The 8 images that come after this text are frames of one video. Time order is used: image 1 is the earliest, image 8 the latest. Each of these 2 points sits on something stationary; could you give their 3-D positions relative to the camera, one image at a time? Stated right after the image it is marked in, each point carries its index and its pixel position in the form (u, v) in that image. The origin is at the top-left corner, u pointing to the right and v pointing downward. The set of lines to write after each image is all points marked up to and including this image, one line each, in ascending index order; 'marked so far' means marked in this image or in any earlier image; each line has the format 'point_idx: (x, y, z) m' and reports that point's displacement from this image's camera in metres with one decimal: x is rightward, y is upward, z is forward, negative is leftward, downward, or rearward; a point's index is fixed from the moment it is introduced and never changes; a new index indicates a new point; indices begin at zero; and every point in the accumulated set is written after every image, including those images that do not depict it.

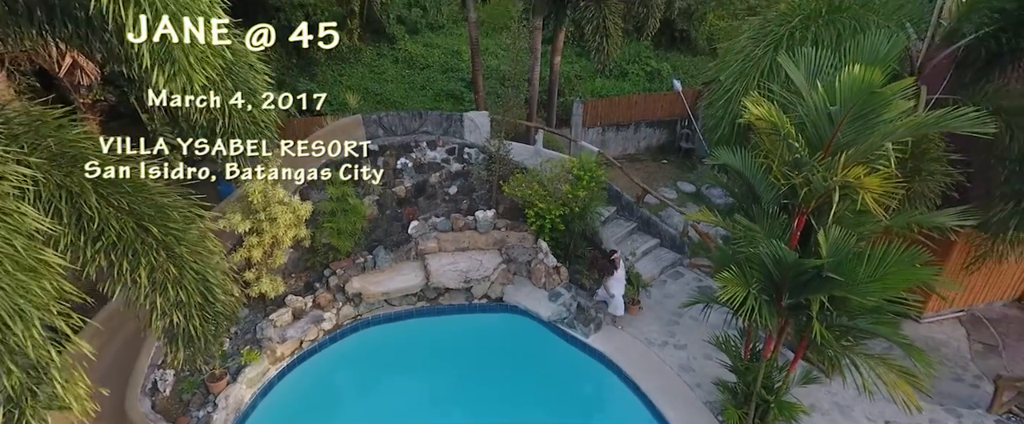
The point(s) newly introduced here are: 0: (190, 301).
0: (-2.4, -0.7, +3.9) m
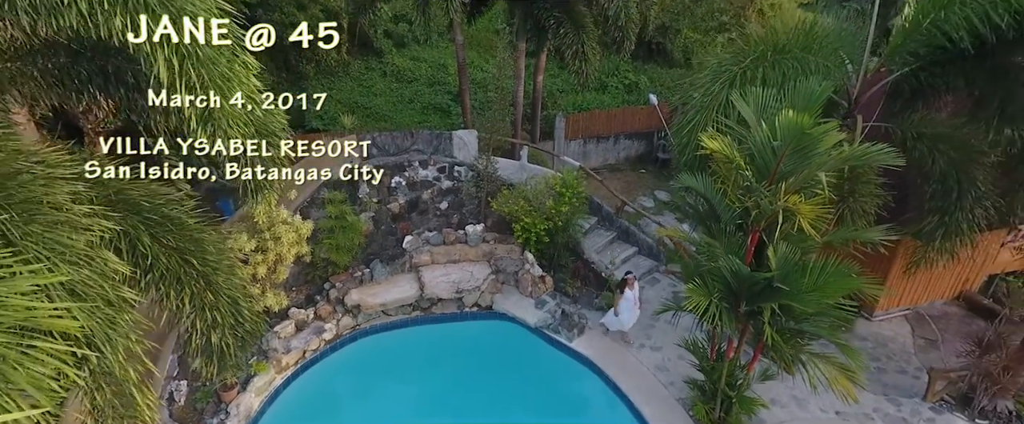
0: (-2.5, -1.0, +4.4) m
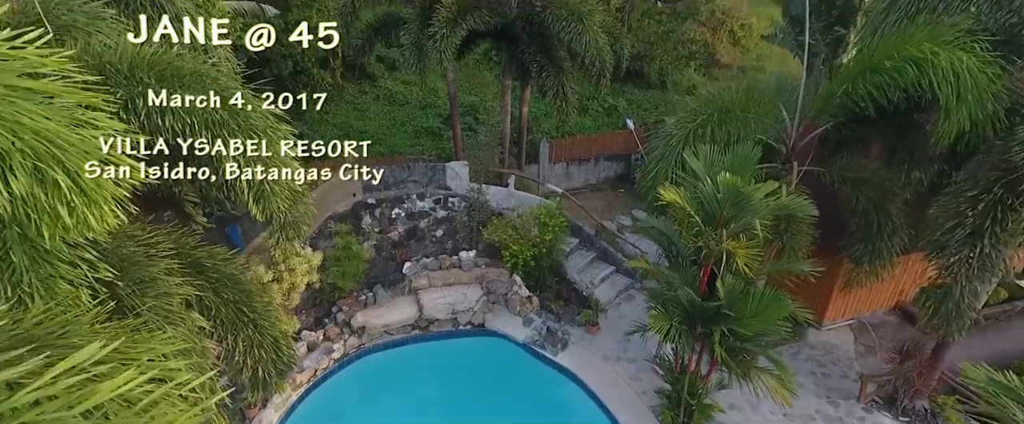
0: (-2.6, -1.5, +5.4) m
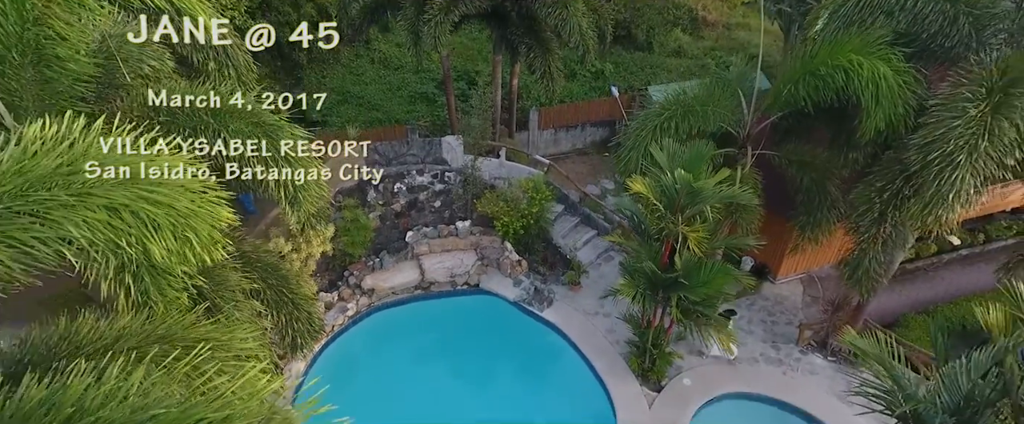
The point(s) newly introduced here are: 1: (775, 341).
0: (-2.7, -1.5, +6.7) m
1: (+5.1, -2.5, +10.0) m
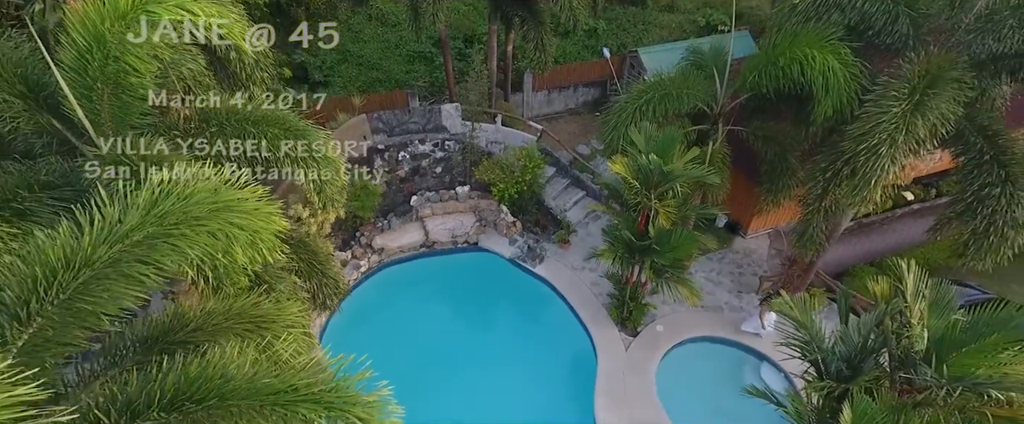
0: (-2.8, -1.2, +8.0) m
1: (+5.1, -1.8, +11.4) m
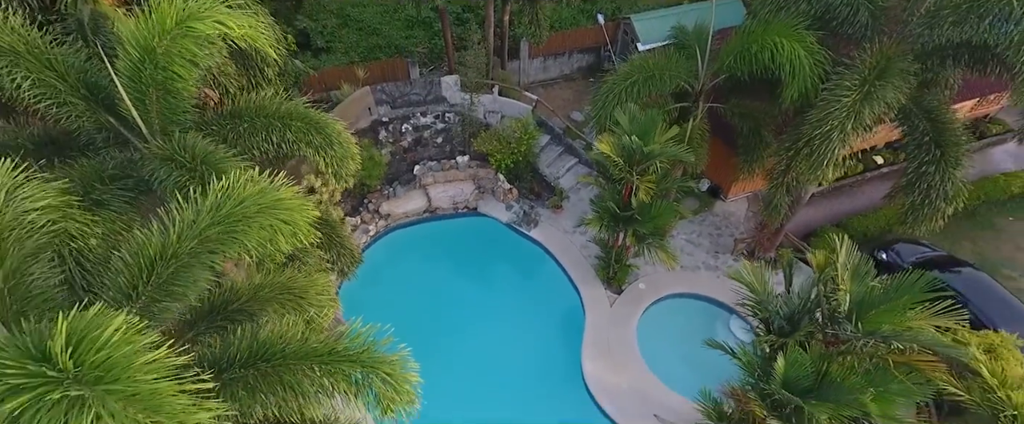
0: (-2.9, -0.8, +9.0) m
1: (+5.0, -1.0, +12.5) m
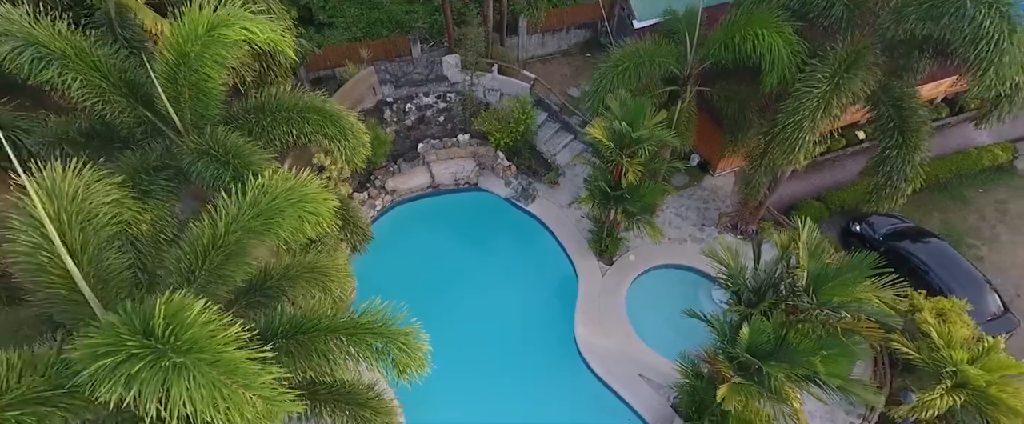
0: (-2.9, -0.5, +9.9) m
1: (+5.0, -0.3, +13.3) m
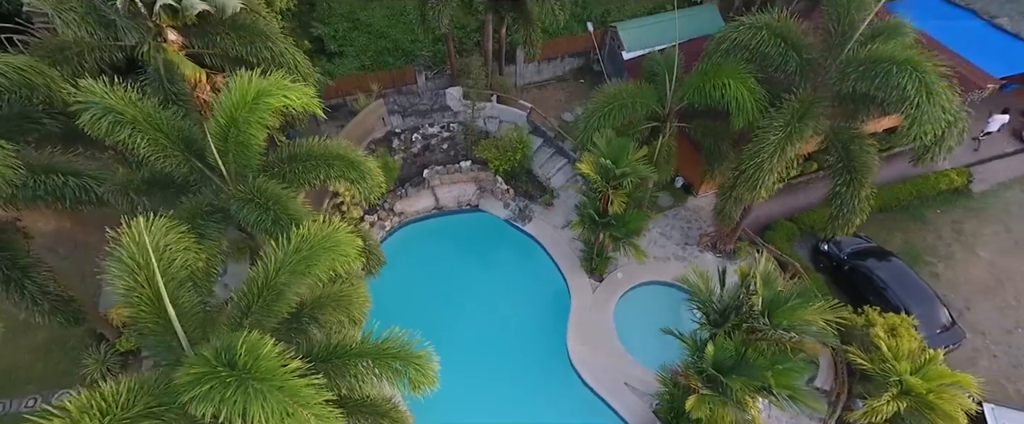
0: (-2.9, -1.1, +11.1) m
1: (+4.9, -0.9, +14.5) m
